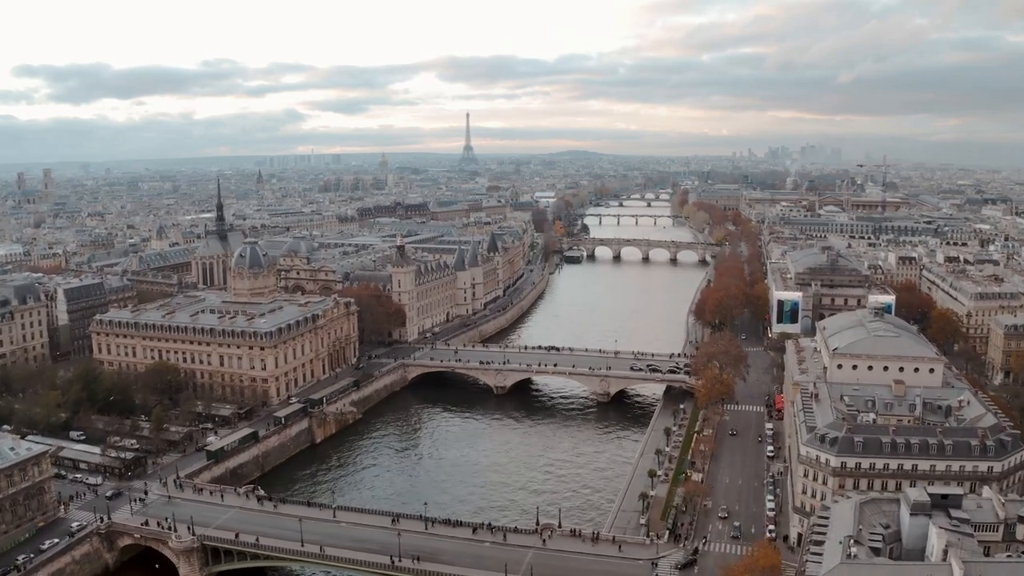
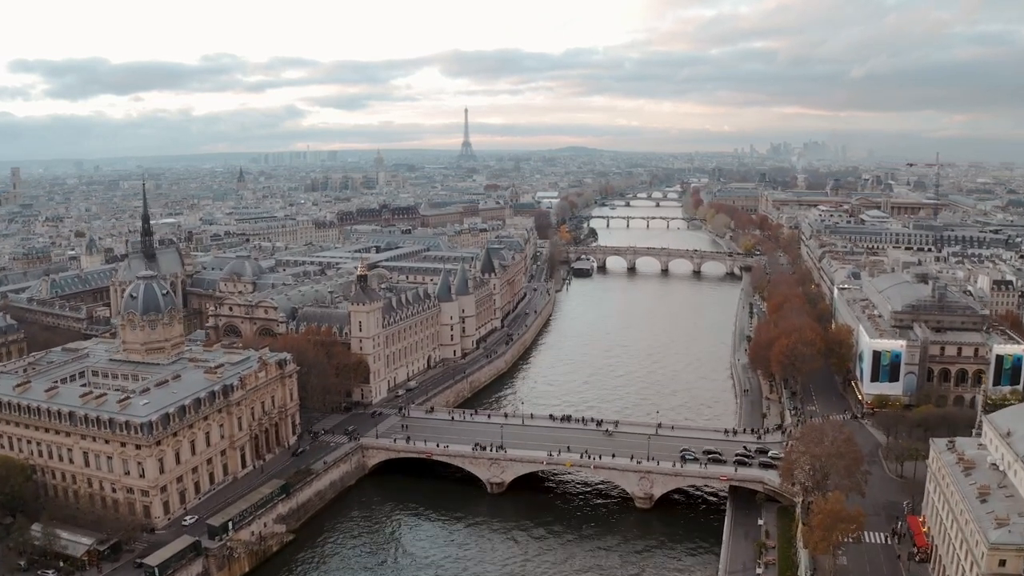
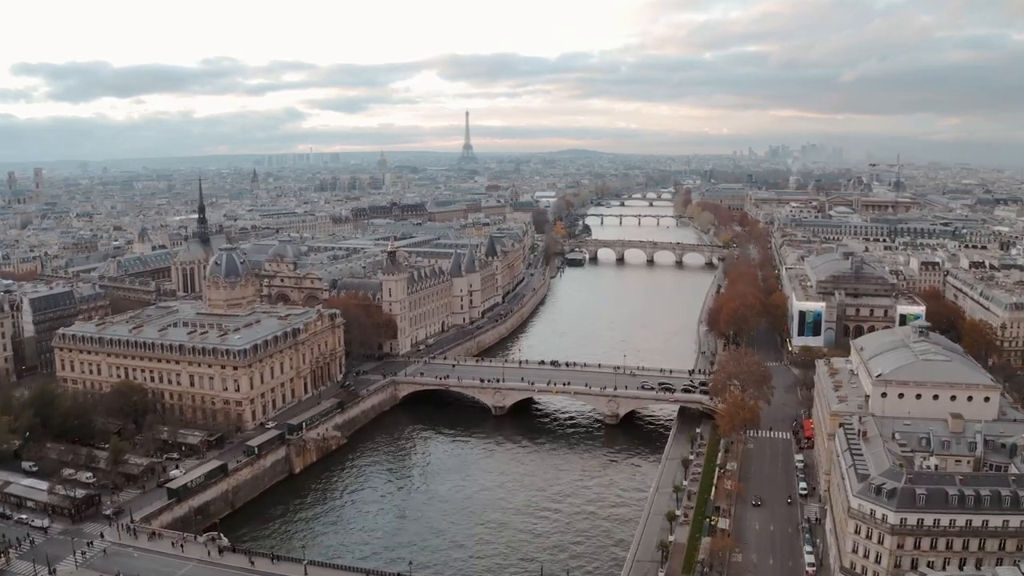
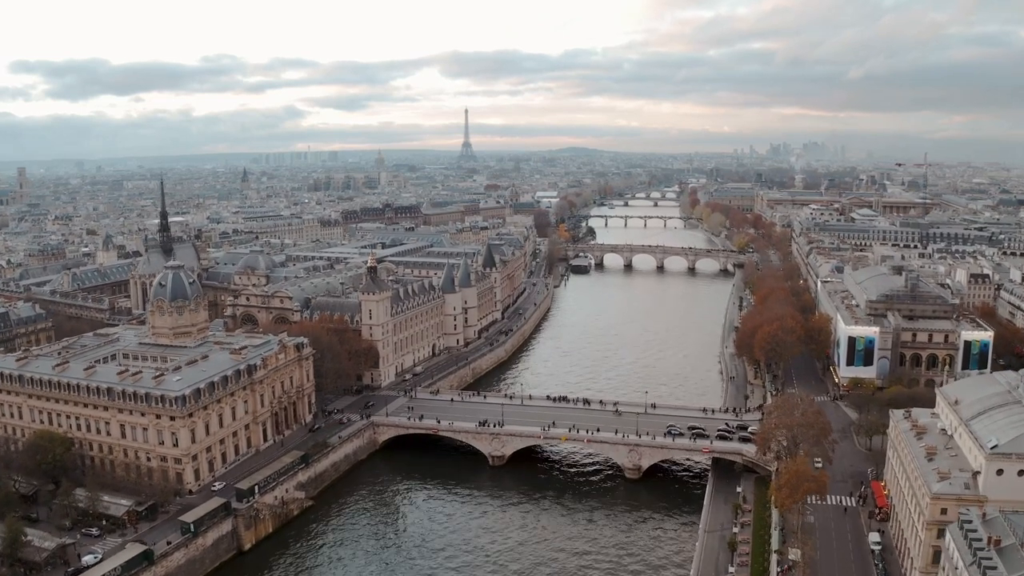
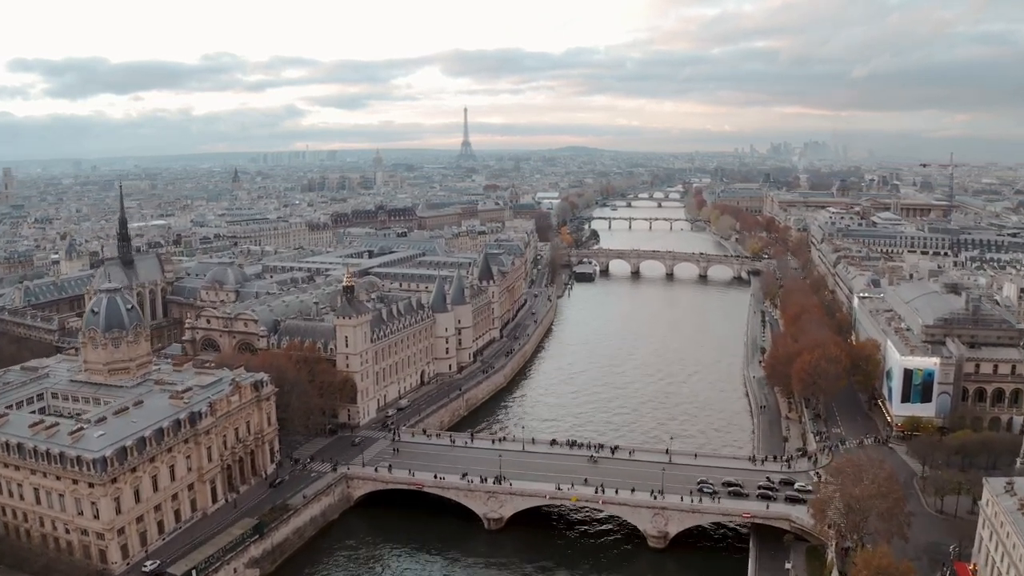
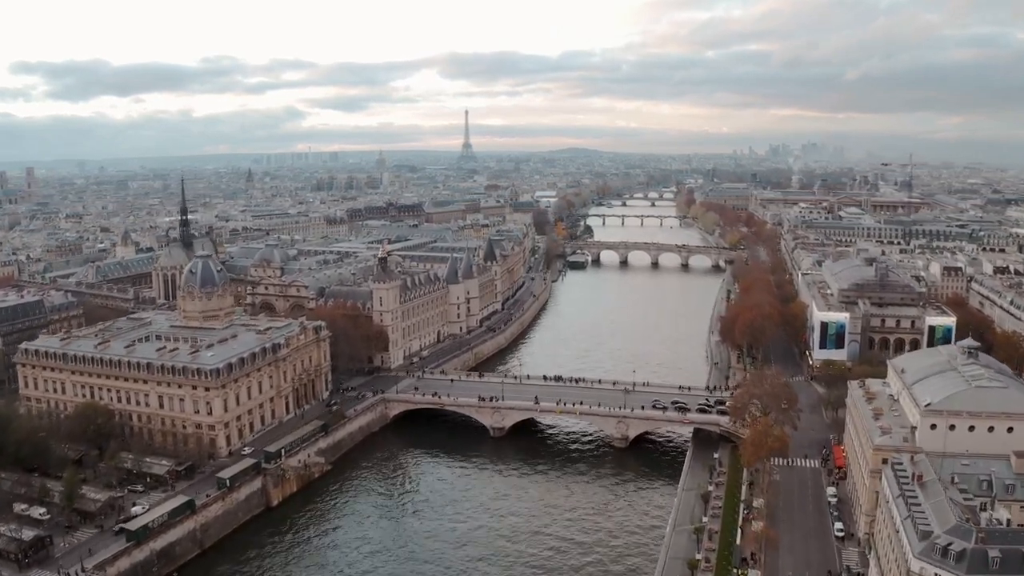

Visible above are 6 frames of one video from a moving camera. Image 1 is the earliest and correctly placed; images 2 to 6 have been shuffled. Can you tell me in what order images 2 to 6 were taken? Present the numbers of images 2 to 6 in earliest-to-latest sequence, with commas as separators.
3, 6, 4, 2, 5
